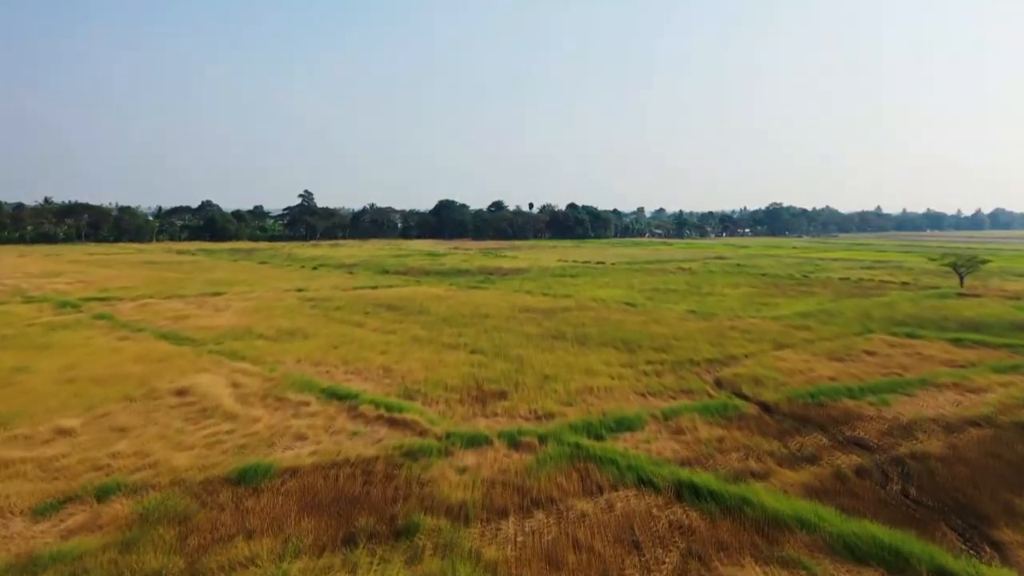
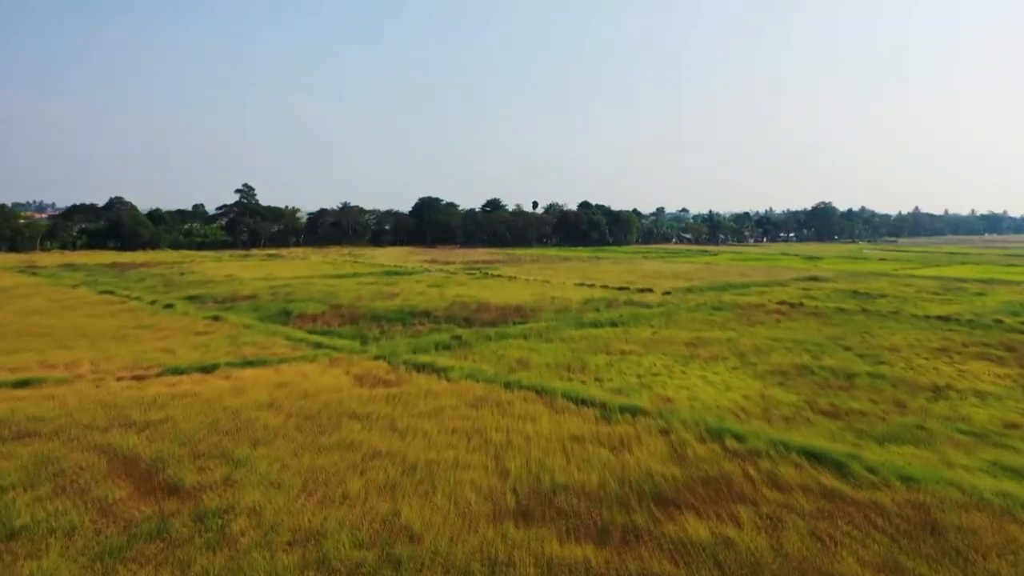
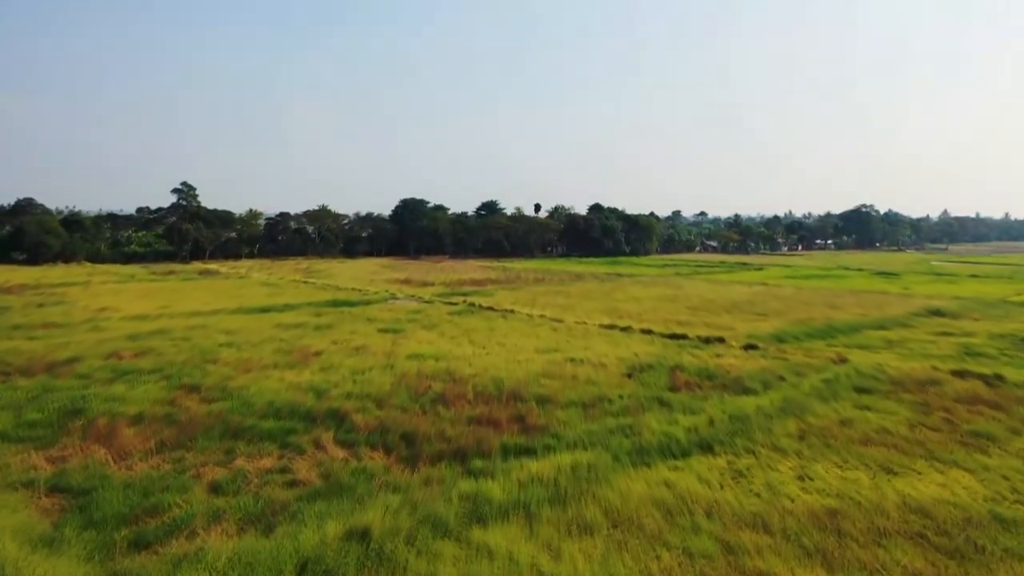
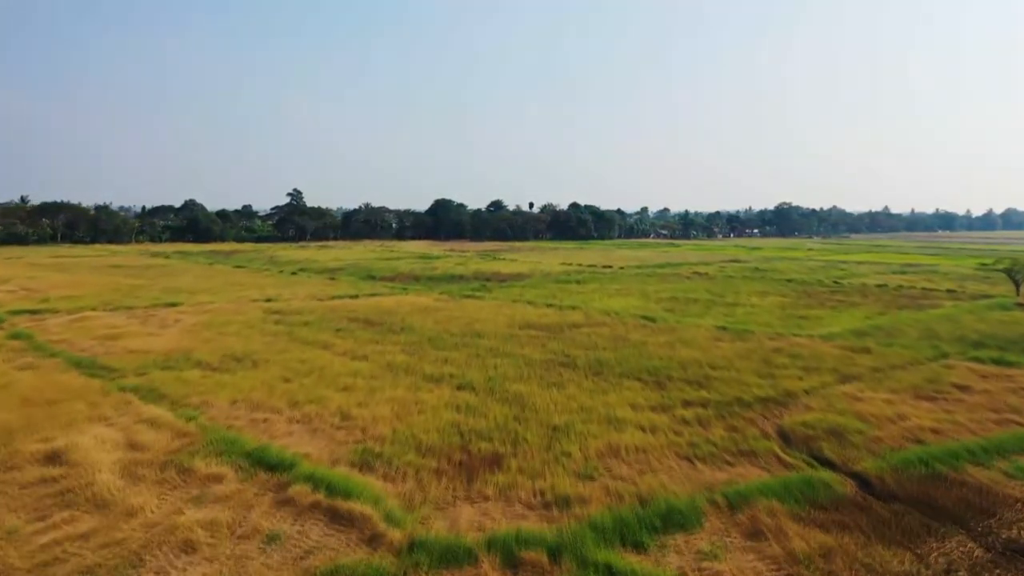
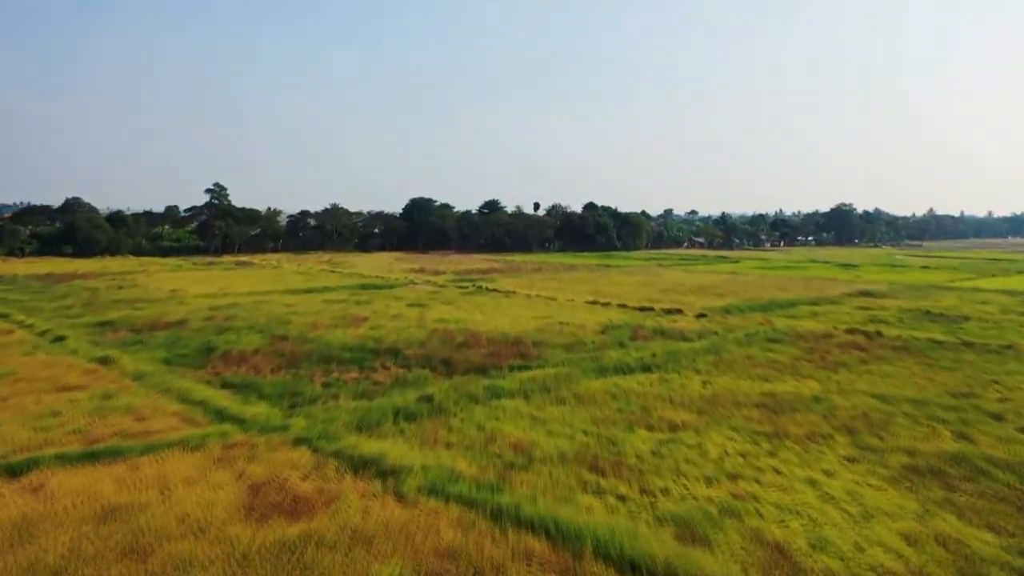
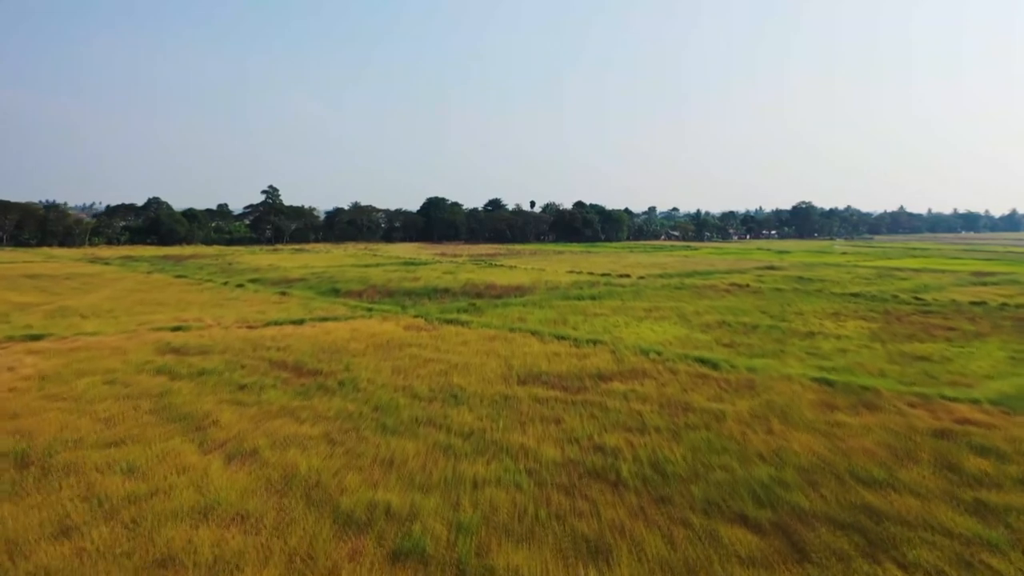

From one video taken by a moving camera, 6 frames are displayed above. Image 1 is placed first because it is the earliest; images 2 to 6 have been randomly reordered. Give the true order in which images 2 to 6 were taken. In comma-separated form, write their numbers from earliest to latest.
4, 6, 2, 5, 3
